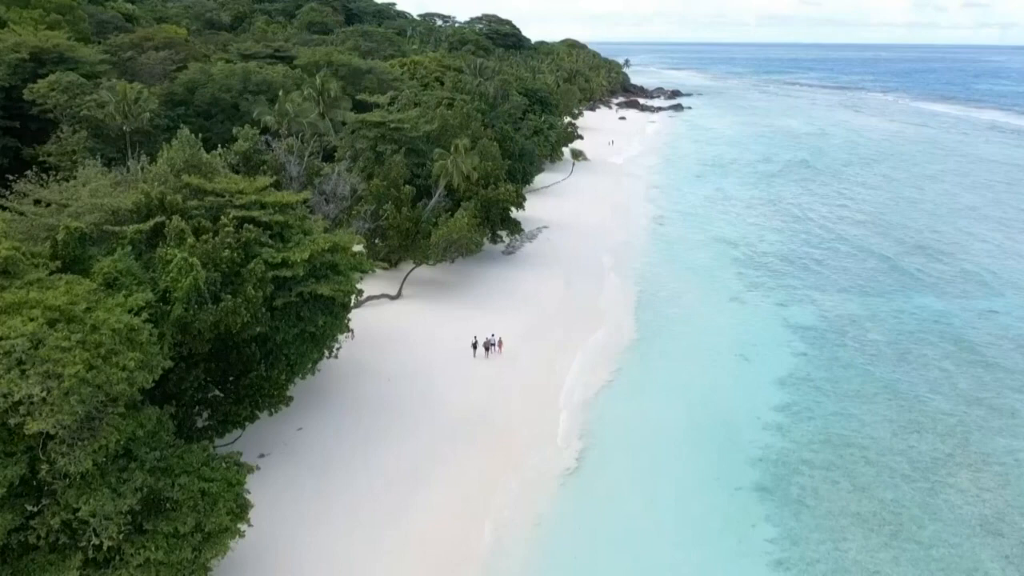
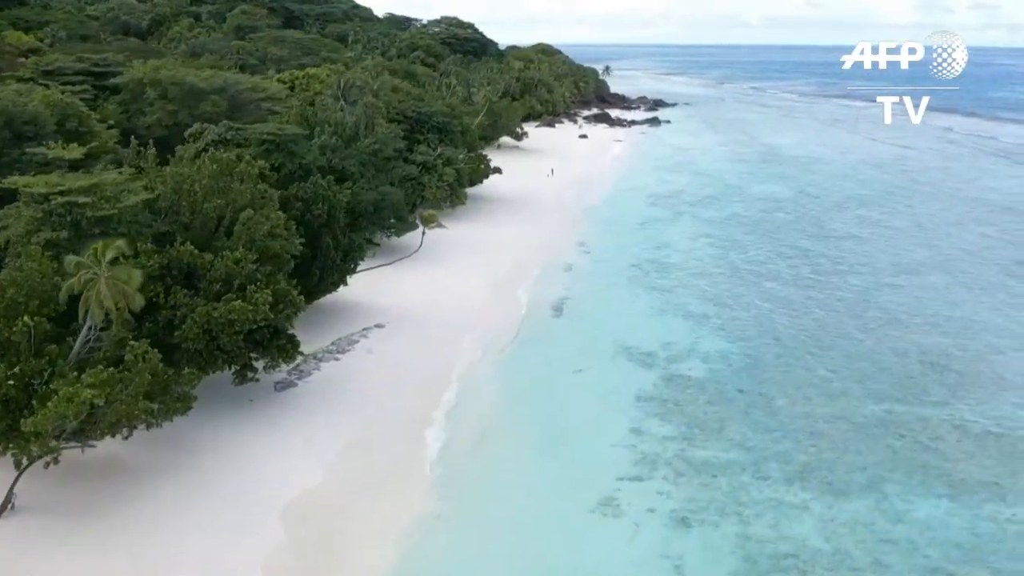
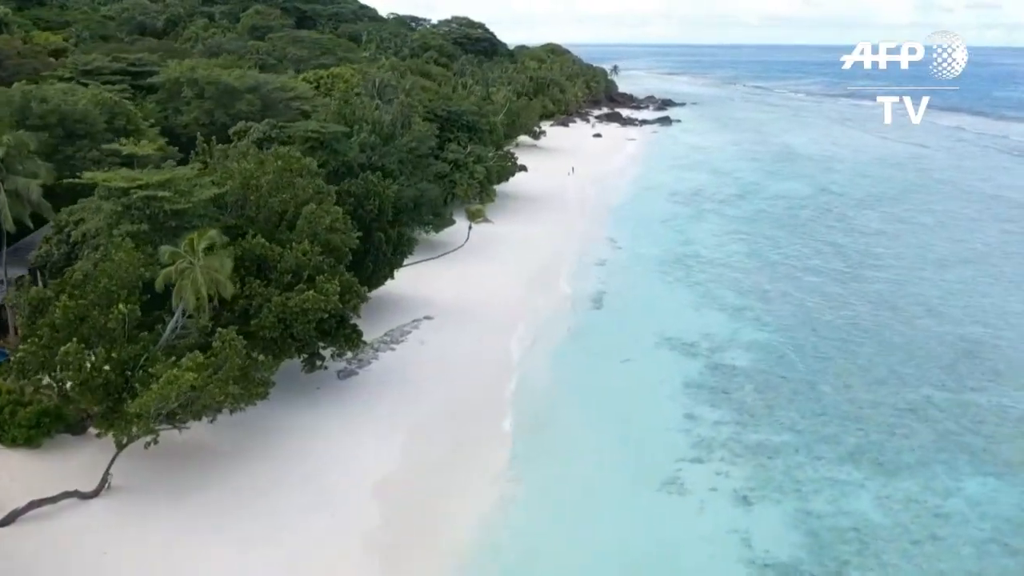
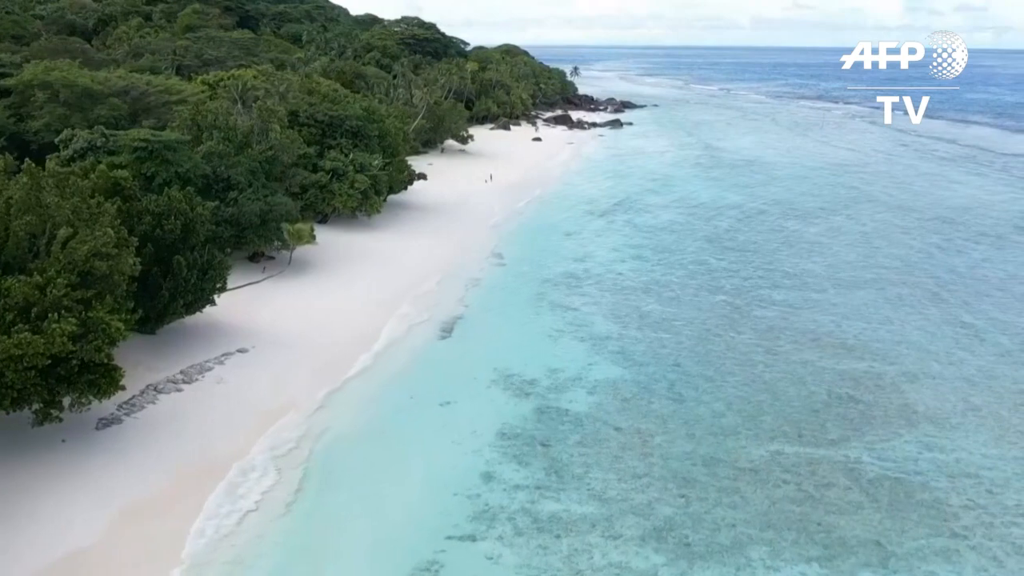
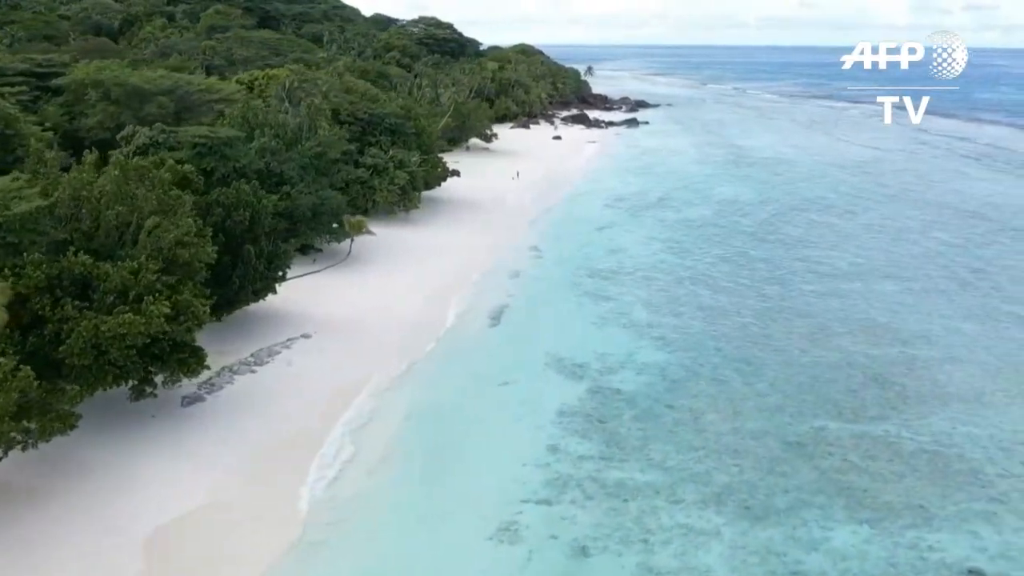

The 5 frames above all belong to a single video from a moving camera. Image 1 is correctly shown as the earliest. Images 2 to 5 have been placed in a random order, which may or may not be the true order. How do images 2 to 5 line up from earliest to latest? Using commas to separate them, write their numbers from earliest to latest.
3, 2, 5, 4
